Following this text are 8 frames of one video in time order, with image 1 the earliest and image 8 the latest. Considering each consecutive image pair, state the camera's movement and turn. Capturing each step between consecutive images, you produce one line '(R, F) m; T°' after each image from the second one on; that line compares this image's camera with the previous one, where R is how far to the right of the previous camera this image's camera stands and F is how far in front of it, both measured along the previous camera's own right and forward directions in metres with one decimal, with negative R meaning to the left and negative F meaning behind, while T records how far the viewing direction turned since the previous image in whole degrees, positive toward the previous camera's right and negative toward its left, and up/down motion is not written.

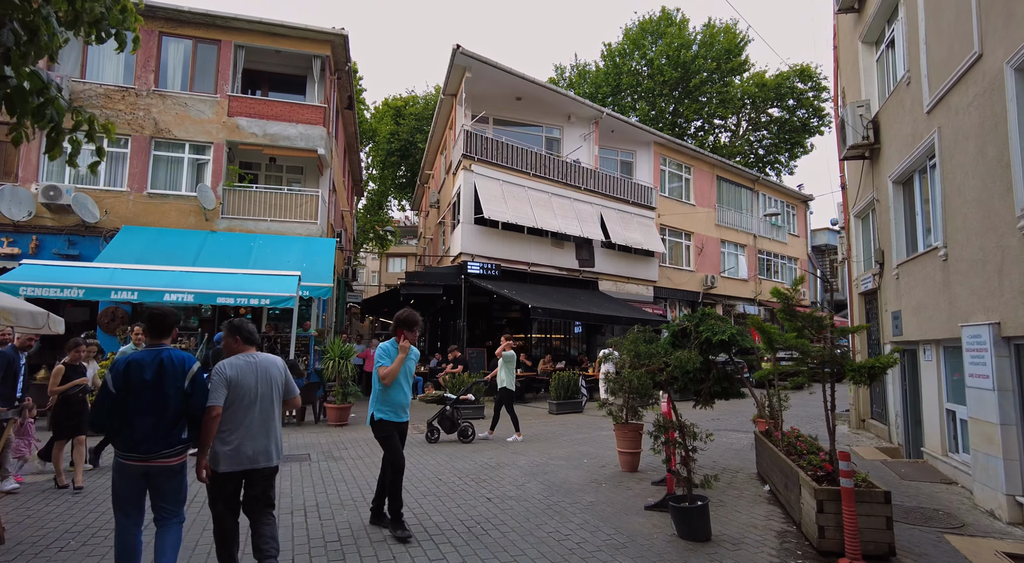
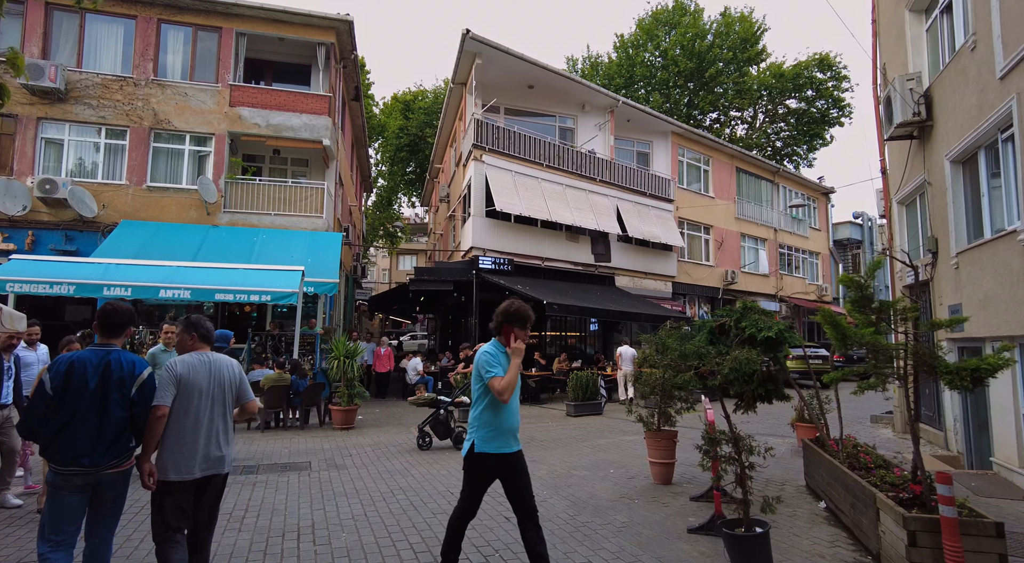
(-0.1, +0.7) m; -1°
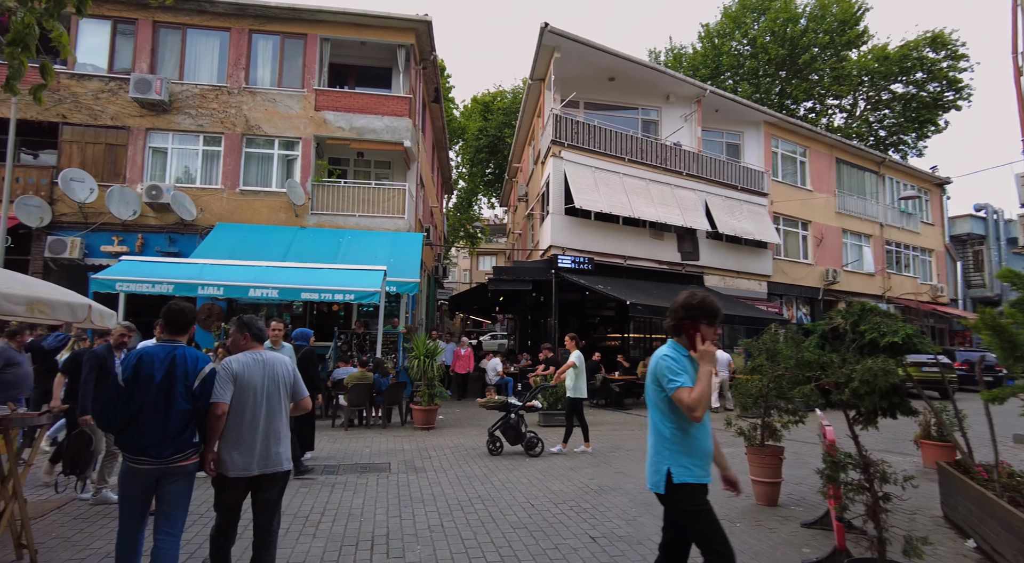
(0.0, +0.4) m; -7°
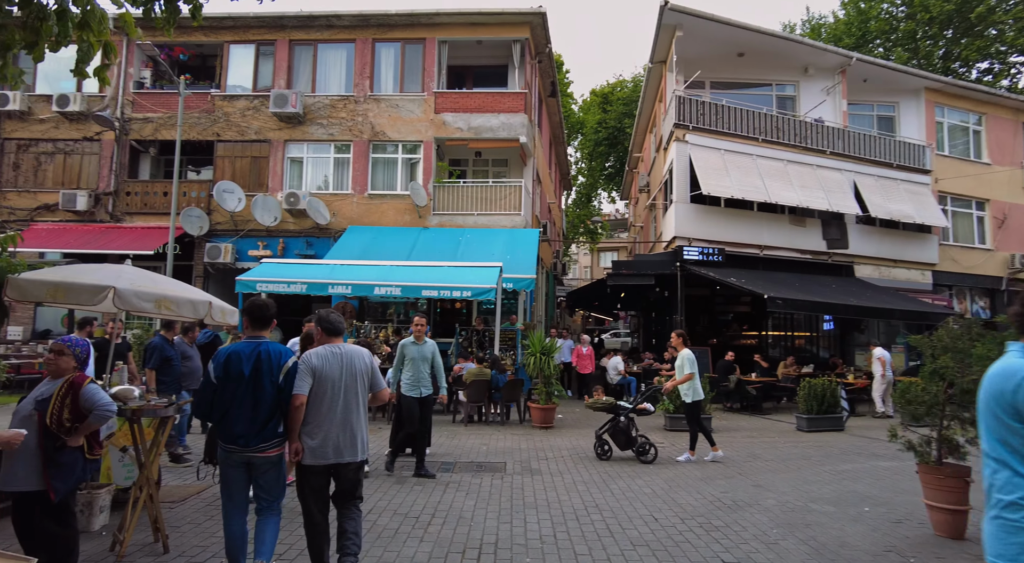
(+0.1, +0.4) m; -11°
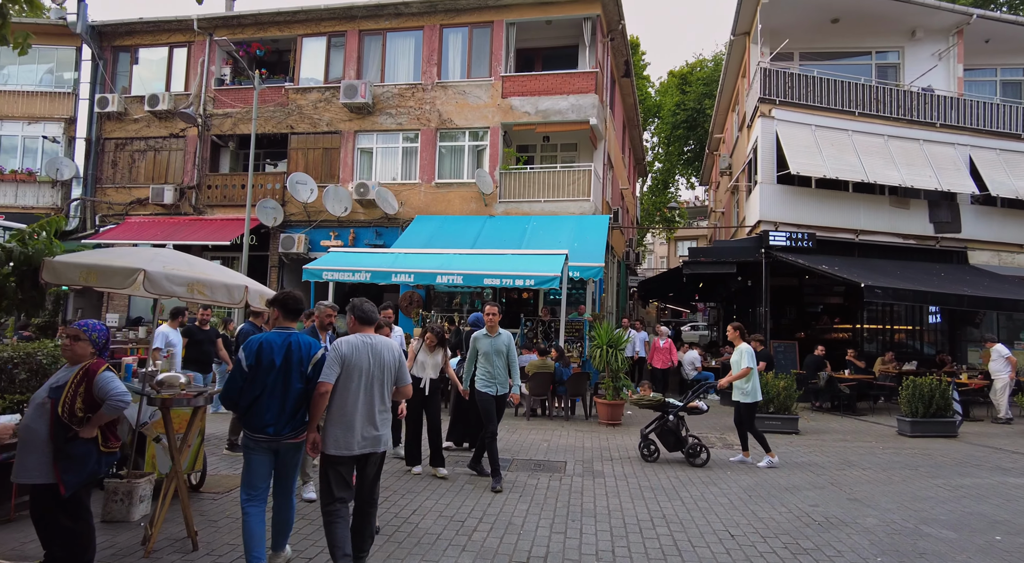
(+0.2, +0.6) m; -7°
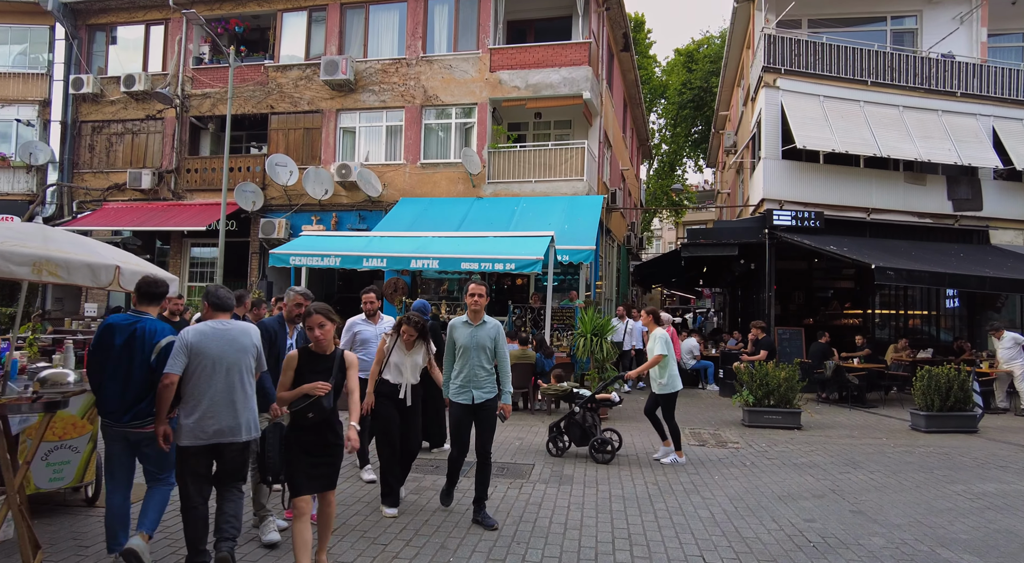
(+0.6, +0.9) m; -1°
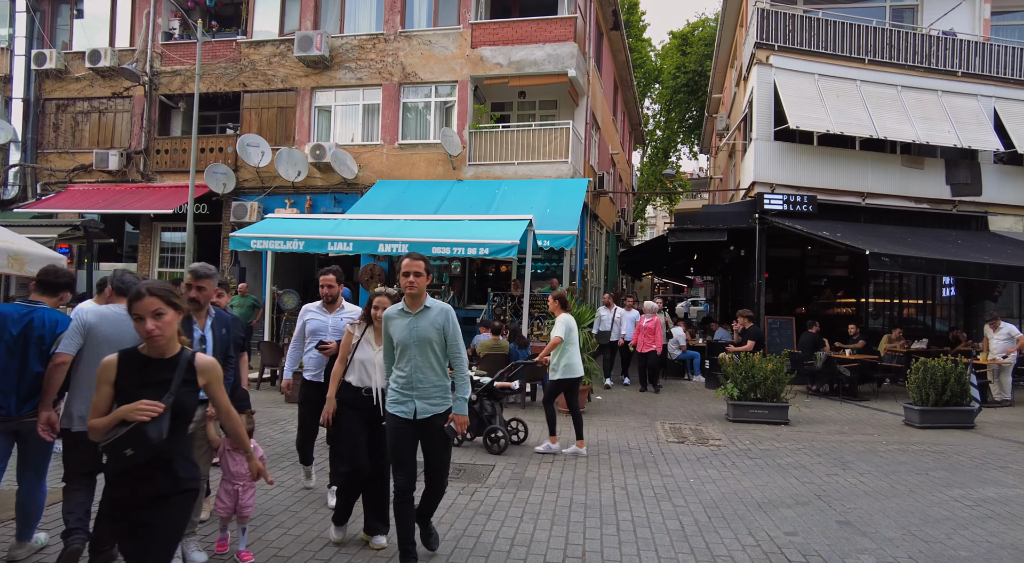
(+0.4, +0.6) m; 0°
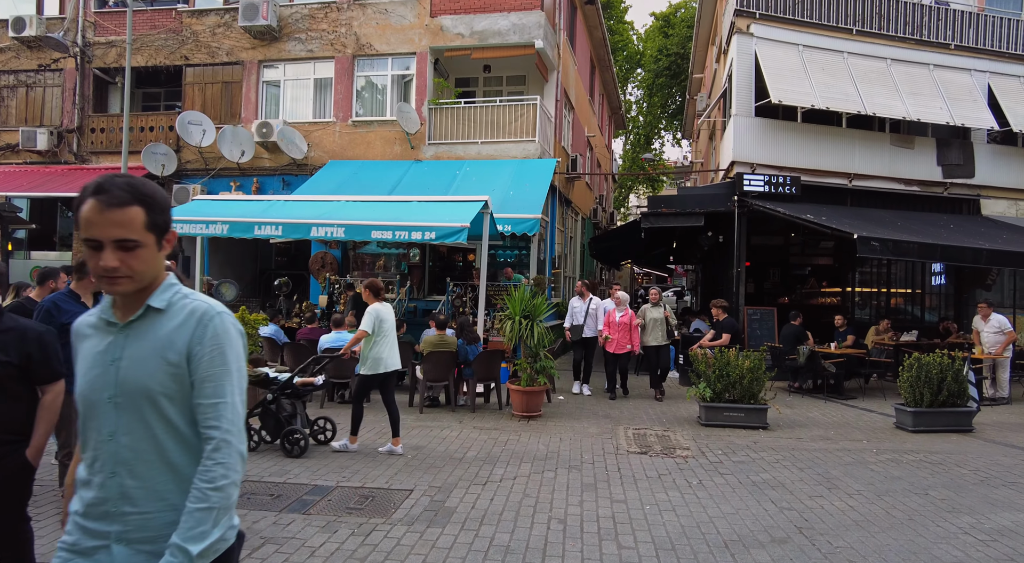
(+0.5, +1.1) m; +1°
